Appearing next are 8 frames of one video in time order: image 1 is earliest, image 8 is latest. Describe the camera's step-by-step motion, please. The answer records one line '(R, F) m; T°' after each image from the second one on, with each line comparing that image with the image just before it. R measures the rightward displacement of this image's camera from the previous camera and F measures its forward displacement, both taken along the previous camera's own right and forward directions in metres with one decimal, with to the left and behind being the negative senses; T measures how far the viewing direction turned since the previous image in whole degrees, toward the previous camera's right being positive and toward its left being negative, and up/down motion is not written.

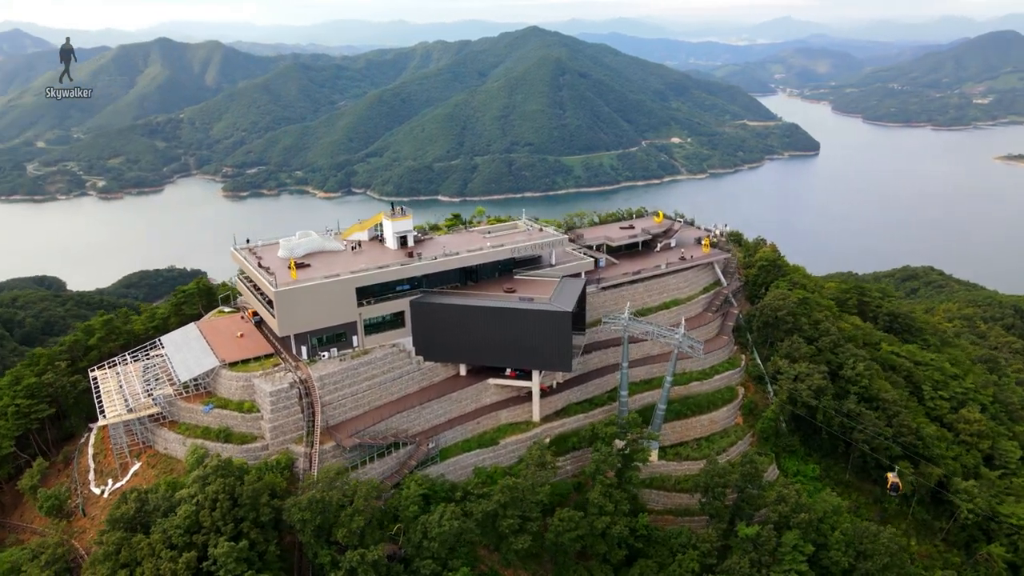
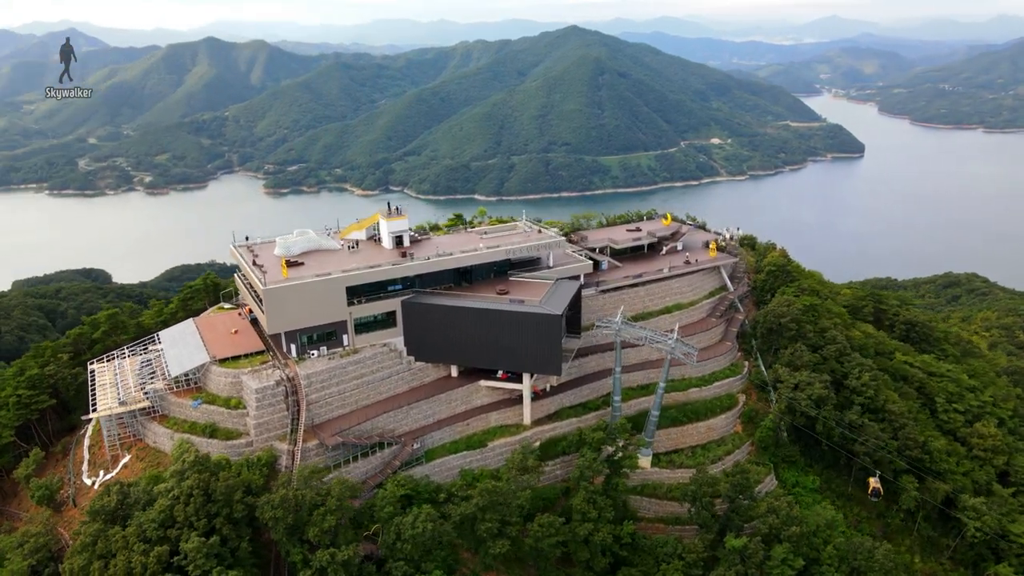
(+1.4, +0.2) m; -2°
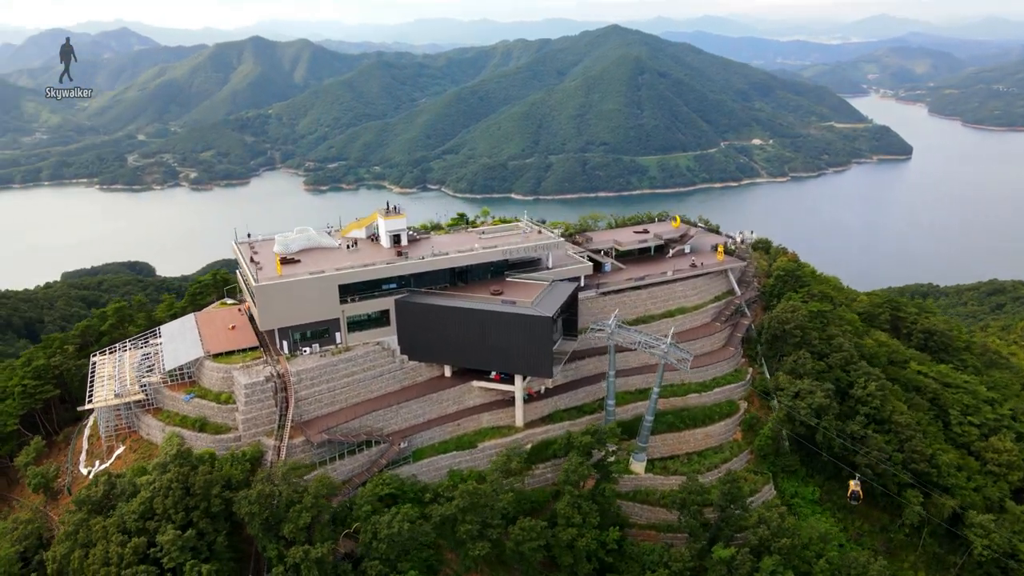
(+1.3, +0.2) m; -2°
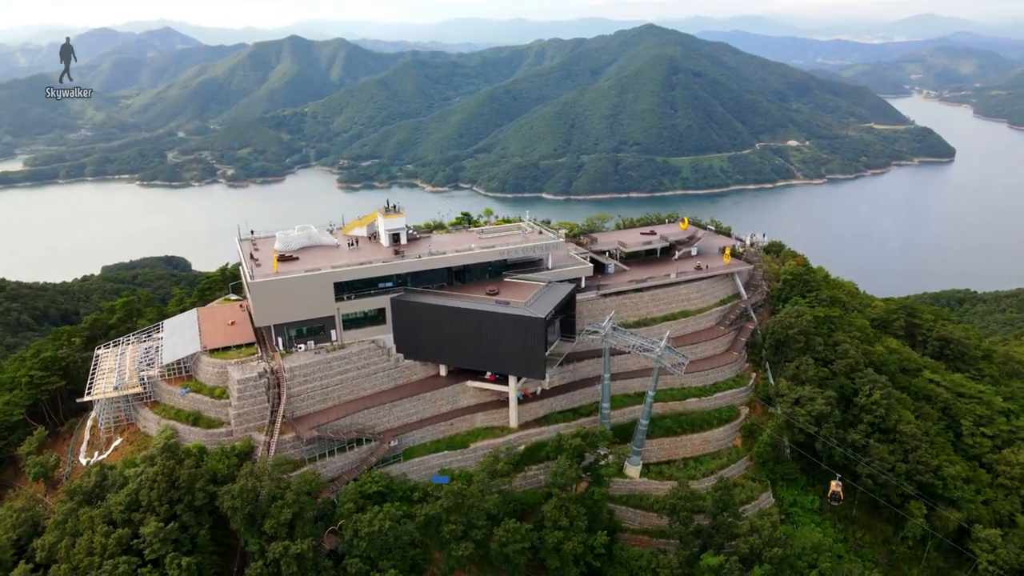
(+1.1, +0.1) m; -2°
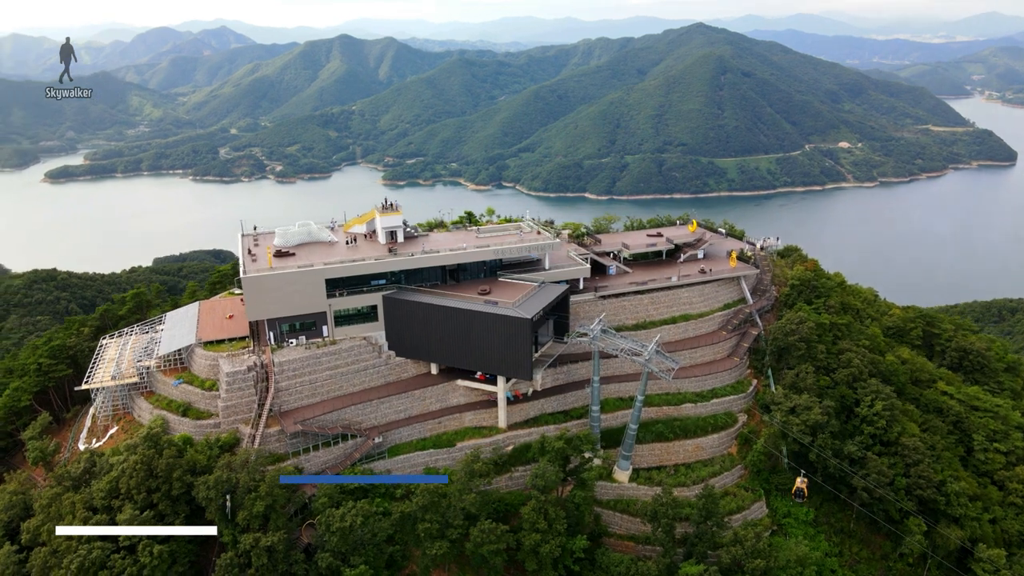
(+1.6, +0.1) m; -3°
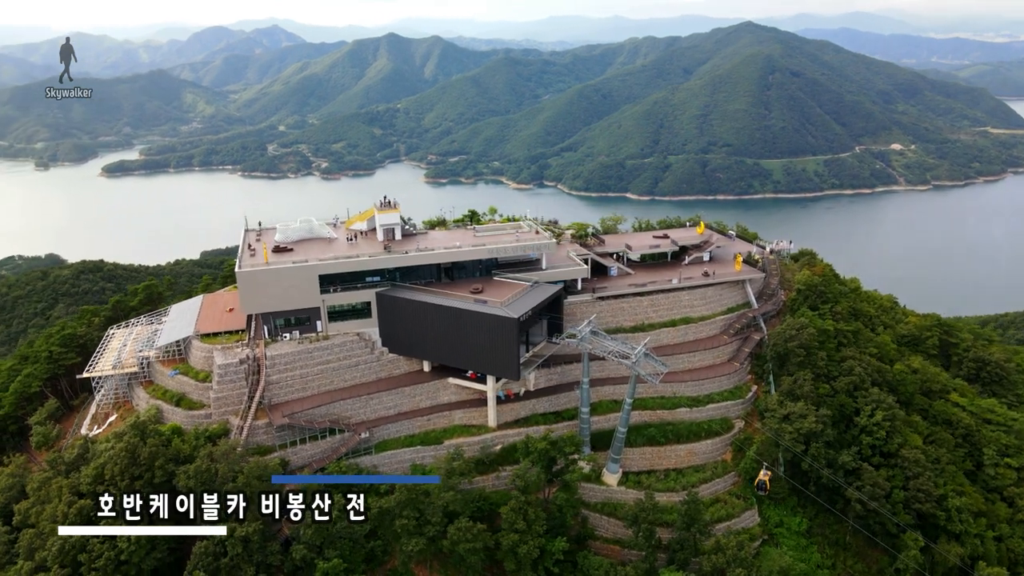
(+1.5, +0.1) m; -3°
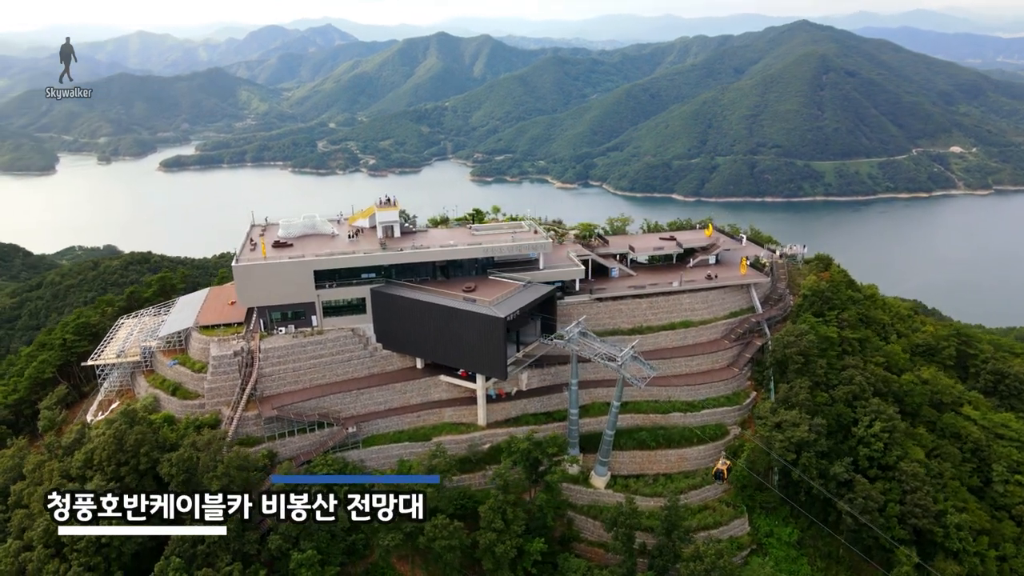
(+1.6, 0.0) m; -3°
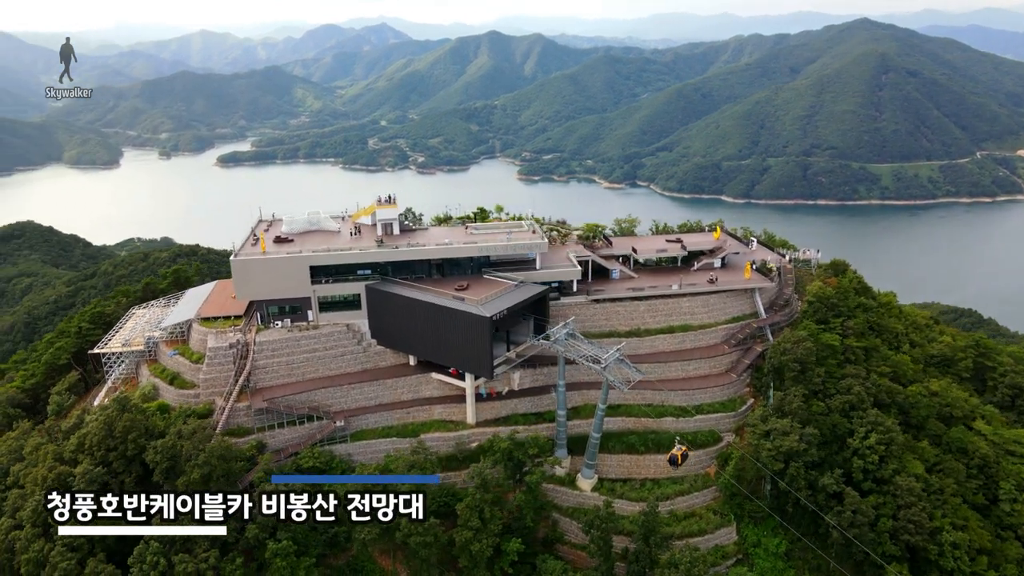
(+1.7, 0.0) m; -3°
